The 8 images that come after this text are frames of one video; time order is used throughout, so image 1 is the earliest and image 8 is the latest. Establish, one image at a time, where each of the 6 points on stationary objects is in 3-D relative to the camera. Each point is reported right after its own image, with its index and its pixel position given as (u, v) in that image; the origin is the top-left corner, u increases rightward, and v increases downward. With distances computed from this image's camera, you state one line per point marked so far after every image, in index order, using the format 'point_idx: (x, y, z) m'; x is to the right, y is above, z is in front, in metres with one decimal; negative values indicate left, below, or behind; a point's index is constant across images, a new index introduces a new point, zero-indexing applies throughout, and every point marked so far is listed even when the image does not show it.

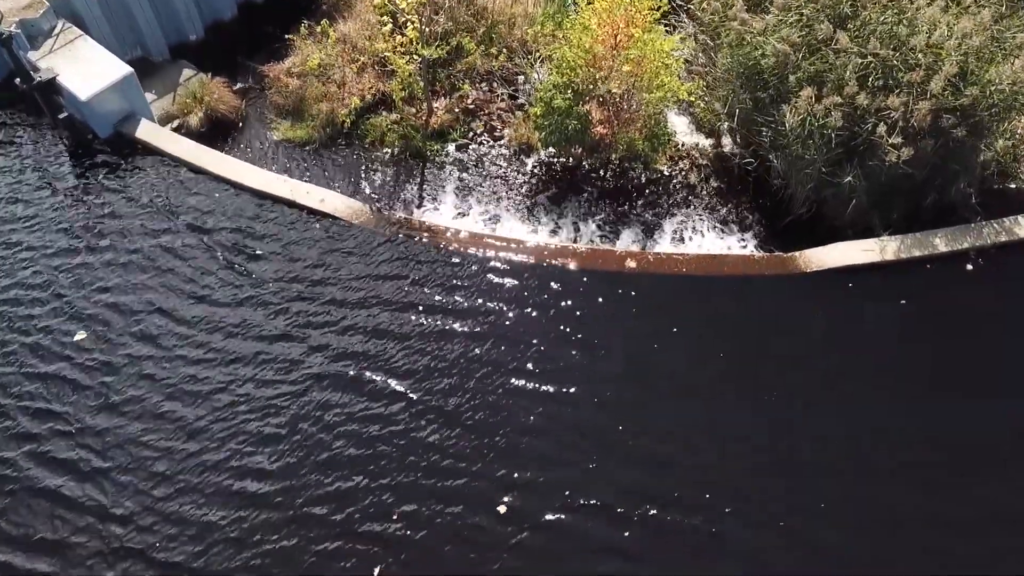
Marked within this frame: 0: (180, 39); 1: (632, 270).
0: (-5.7, +4.3, +11.8) m
1: (+1.7, +0.2, +9.5) m
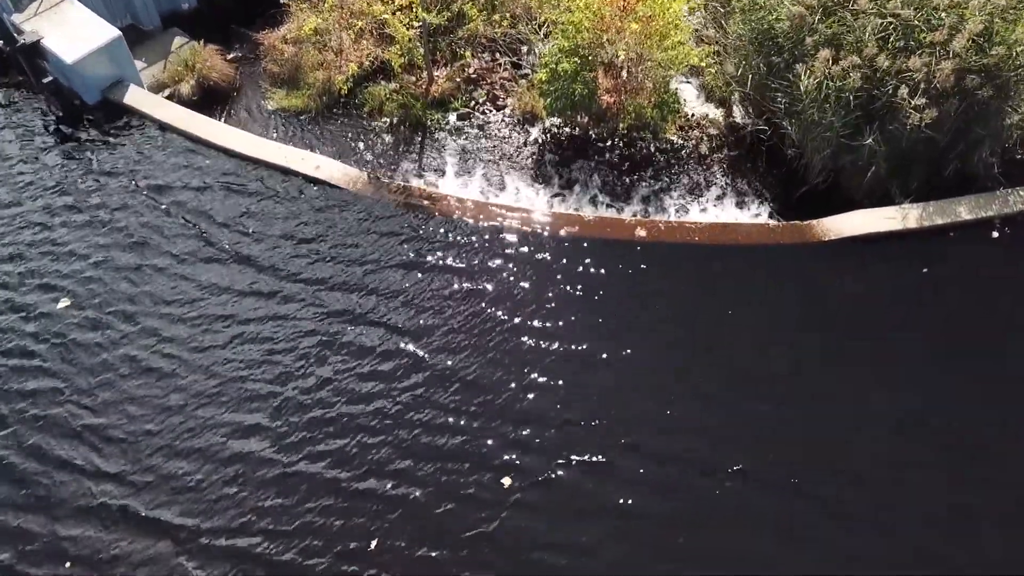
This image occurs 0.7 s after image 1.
0: (-5.7, +4.7, +11.4) m
1: (+1.7, +0.6, +9.1) m
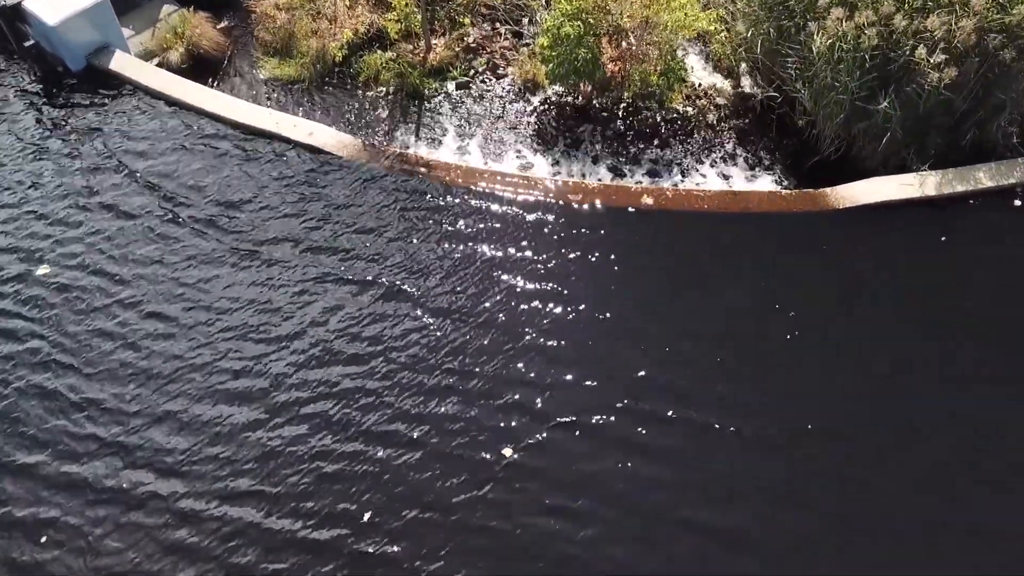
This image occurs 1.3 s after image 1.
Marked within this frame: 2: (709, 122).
0: (-5.7, +5.1, +11.0) m
1: (+1.7, +1.0, +8.8) m
2: (+2.9, +2.4, +9.9) m
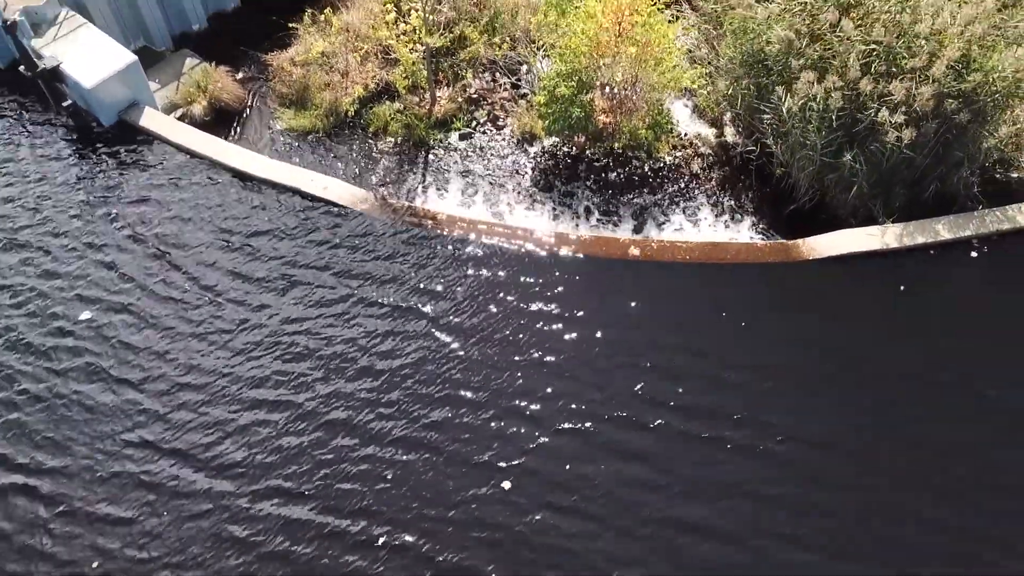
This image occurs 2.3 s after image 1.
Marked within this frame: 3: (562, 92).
0: (-5.7, +4.5, +11.8) m
1: (+1.7, +0.4, +9.6) m
2: (+2.8, +1.8, +10.7) m
3: (+0.7, +2.9, +10.1) m
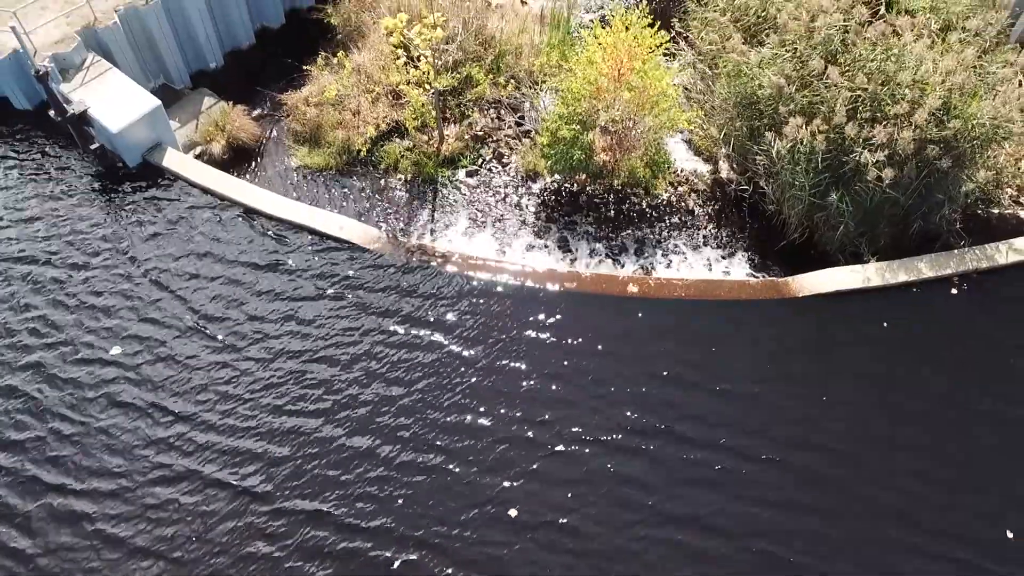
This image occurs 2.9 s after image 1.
0: (-5.6, +4.0, +12.3) m
1: (+1.8, -0.1, +10.1) m
2: (+2.9, +1.3, +11.2) m
3: (+0.8, +2.4, +10.7) m
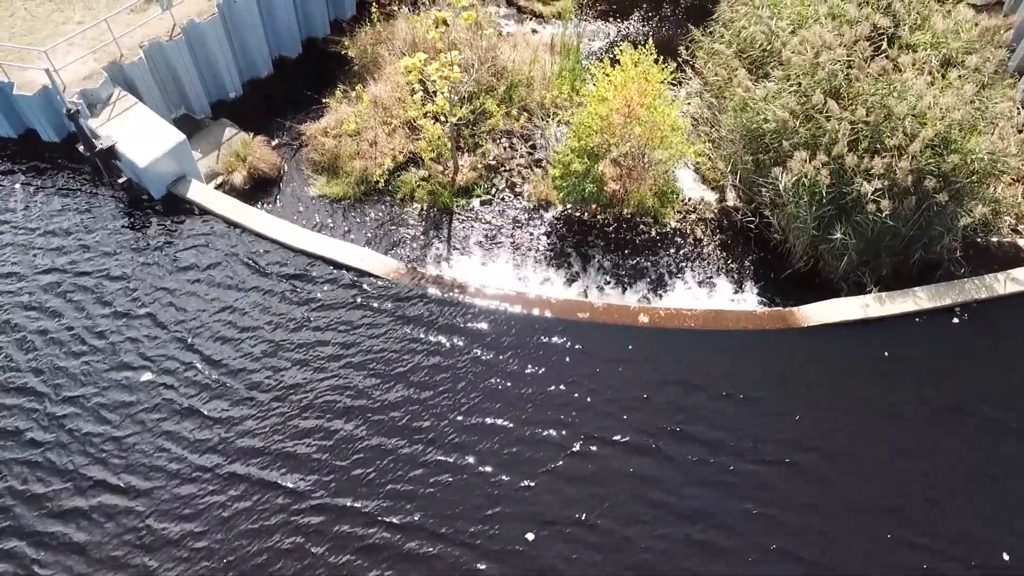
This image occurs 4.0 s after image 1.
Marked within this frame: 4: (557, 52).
0: (-5.4, +3.5, +12.7) m
1: (+2.0, -0.5, +10.4) m
2: (+3.1, +0.9, +11.5) m
3: (+1.0, +2.0, +11.0) m
4: (+0.9, +4.6, +13.4) m
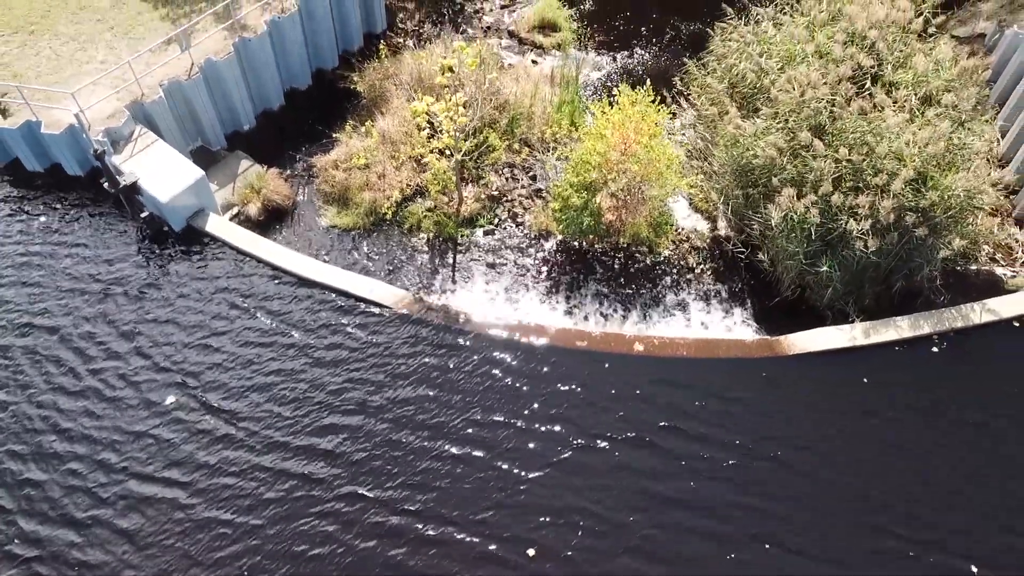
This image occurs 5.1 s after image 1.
0: (-5.4, +3.1, +13.3) m
1: (+2.0, -1.0, +11.0) m
2: (+3.2, +0.4, +12.1) m
3: (+1.1, +1.5, +11.6) m
4: (+0.9, +4.1, +13.9) m
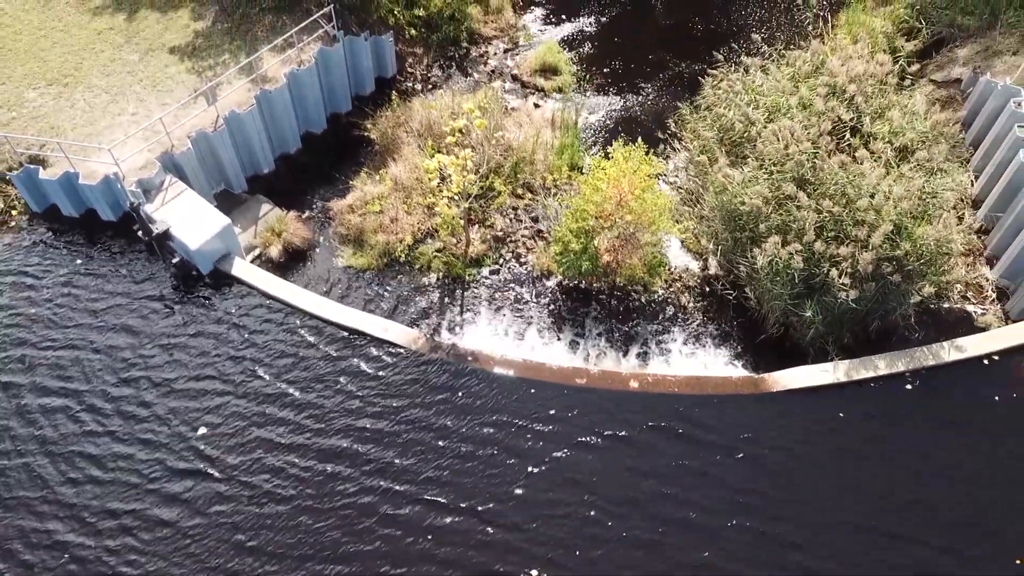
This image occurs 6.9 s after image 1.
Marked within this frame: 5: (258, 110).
0: (-5.3, +2.4, +14.1) m
1: (+2.1, -1.7, +11.9) m
2: (+3.2, -0.3, +13.0) m
3: (+1.1, +0.8, +12.5) m
4: (+1.0, +3.4, +14.8) m
5: (-4.9, +3.4, +13.3) m
